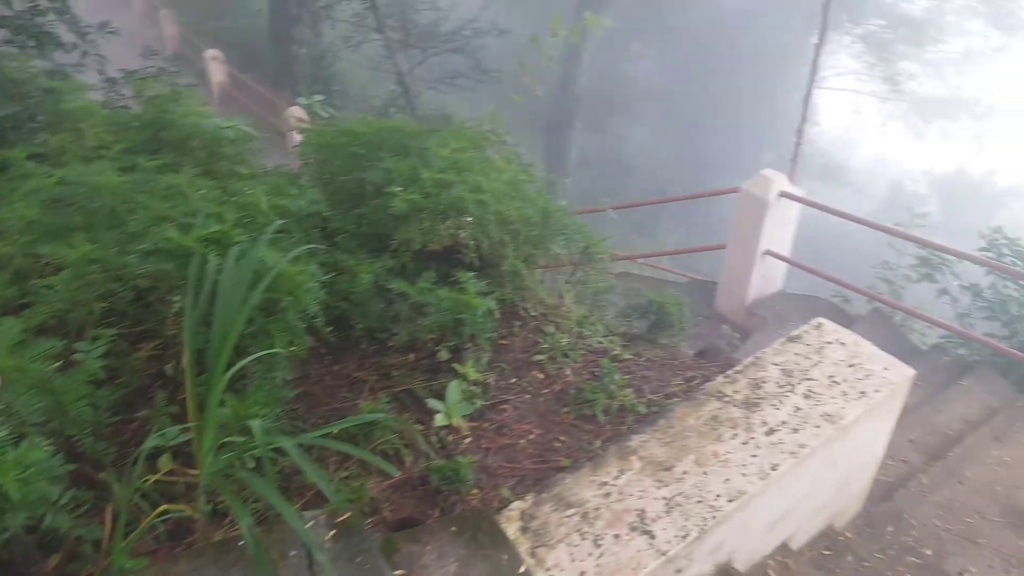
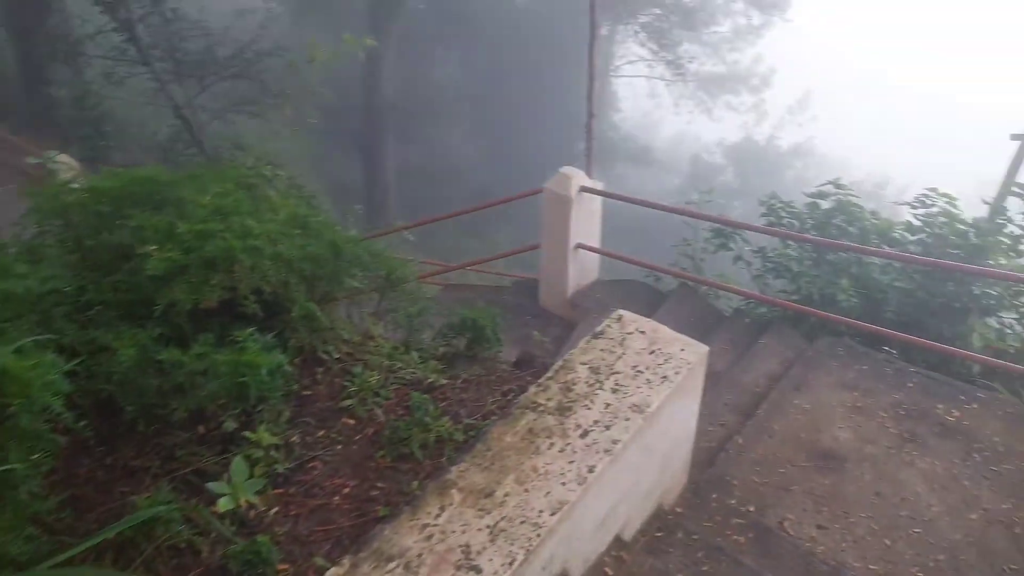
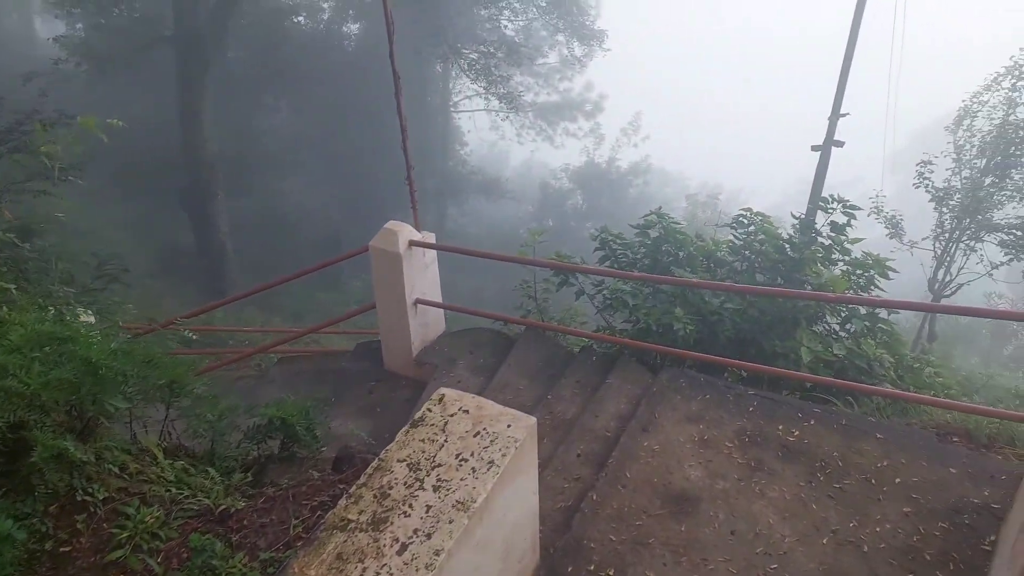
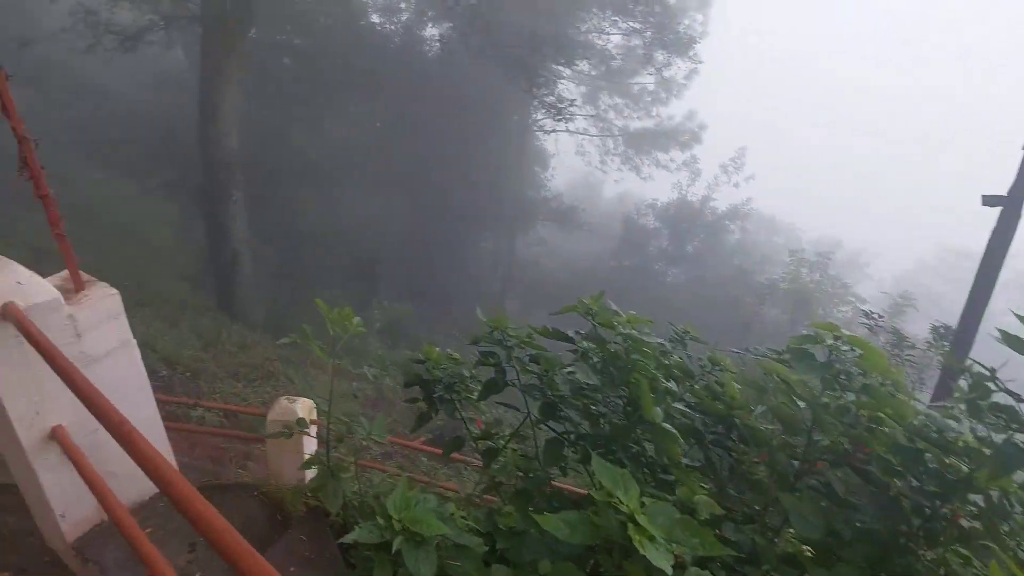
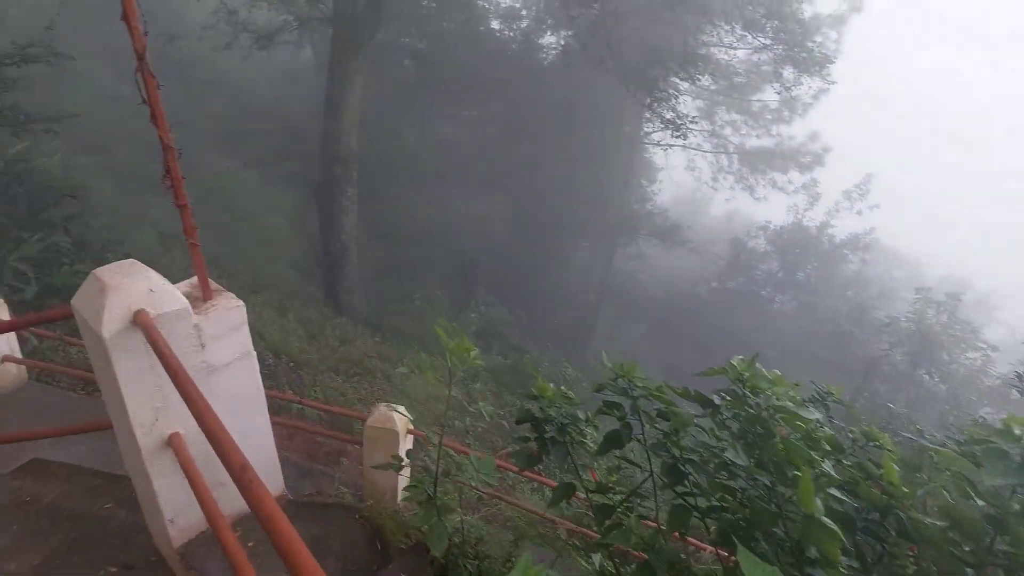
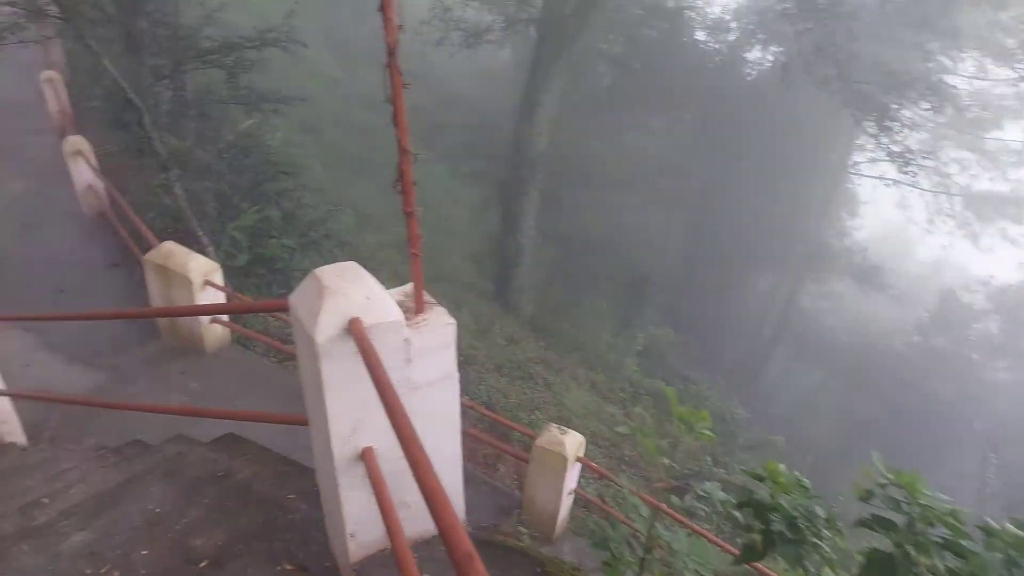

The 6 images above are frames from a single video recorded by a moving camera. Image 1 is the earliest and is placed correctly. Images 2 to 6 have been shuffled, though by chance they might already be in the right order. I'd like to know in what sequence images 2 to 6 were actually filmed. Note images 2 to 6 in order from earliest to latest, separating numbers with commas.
2, 3, 4, 5, 6
